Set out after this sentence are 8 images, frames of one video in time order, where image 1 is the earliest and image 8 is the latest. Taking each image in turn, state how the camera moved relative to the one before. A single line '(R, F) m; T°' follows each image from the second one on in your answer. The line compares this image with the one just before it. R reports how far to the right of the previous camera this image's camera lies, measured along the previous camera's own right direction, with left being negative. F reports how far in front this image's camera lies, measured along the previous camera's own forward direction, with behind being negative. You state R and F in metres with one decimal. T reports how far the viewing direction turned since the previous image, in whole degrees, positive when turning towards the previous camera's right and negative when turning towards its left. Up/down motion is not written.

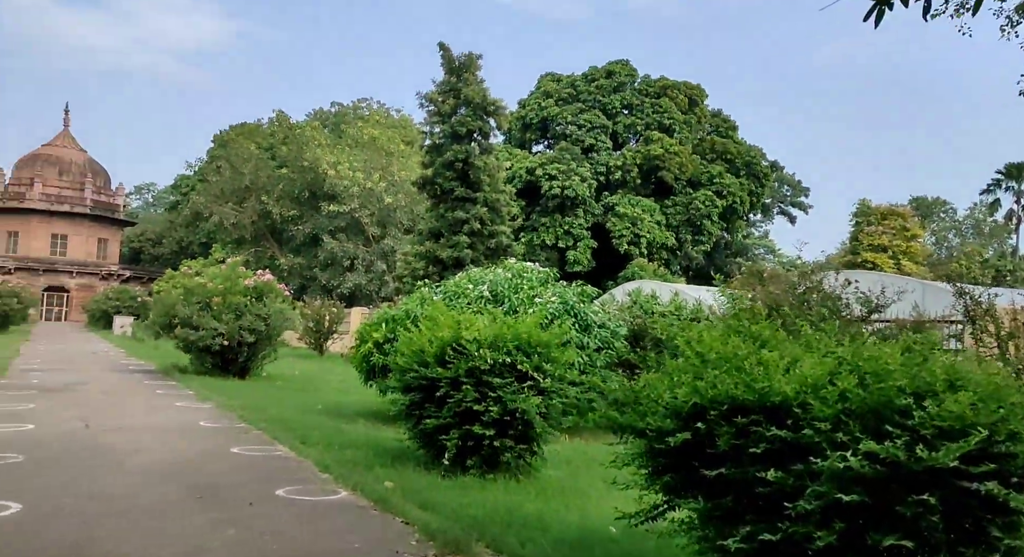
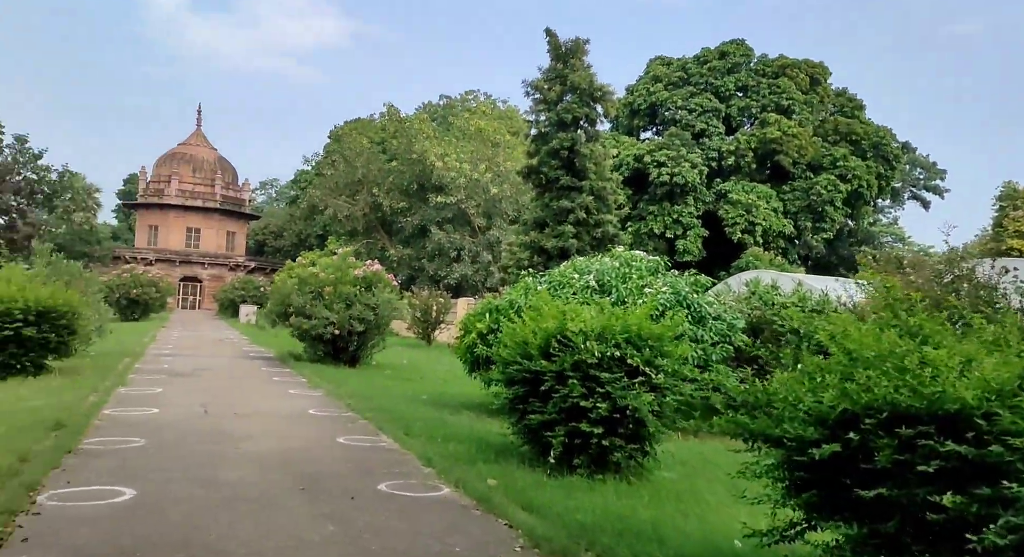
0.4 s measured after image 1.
(0.0, +0.3) m; -7°
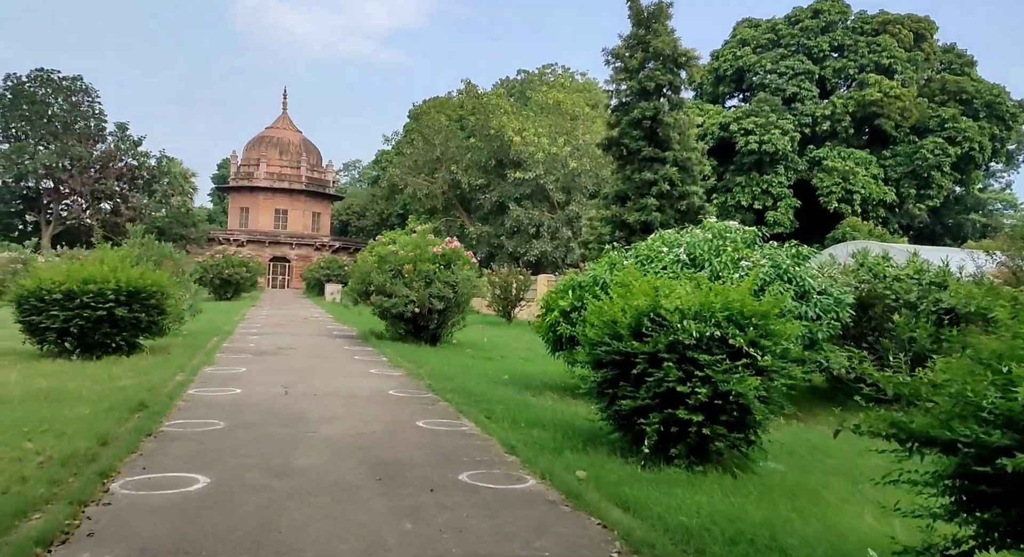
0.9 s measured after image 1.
(-0.1, +0.5) m; -5°
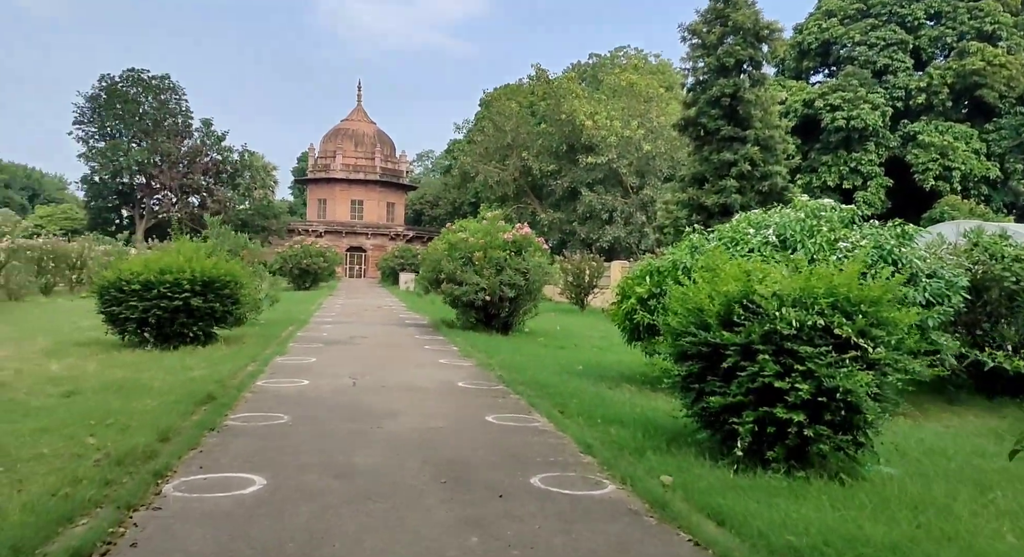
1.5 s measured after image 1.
(0.0, +0.5) m; -5°
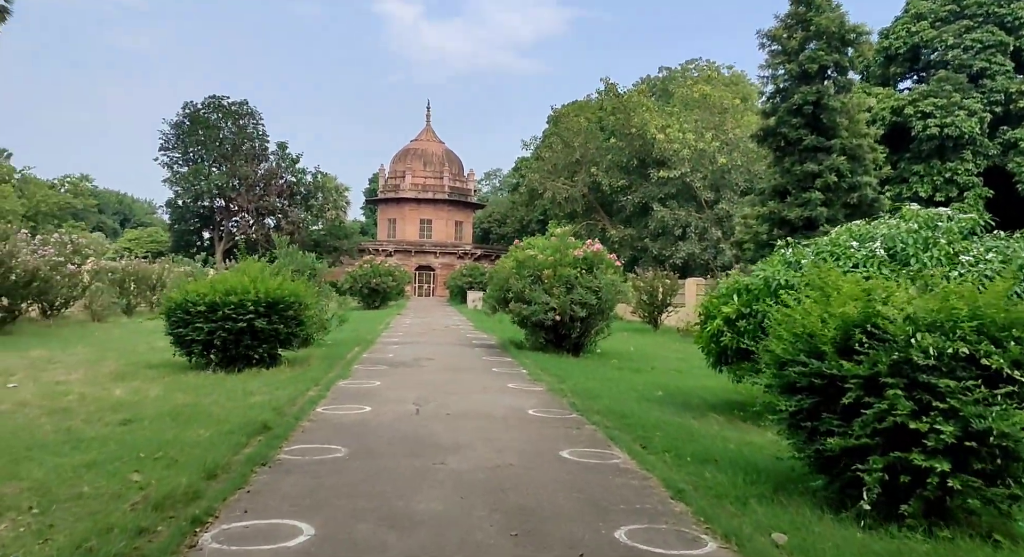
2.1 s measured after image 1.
(-0.1, +0.6) m; -4°
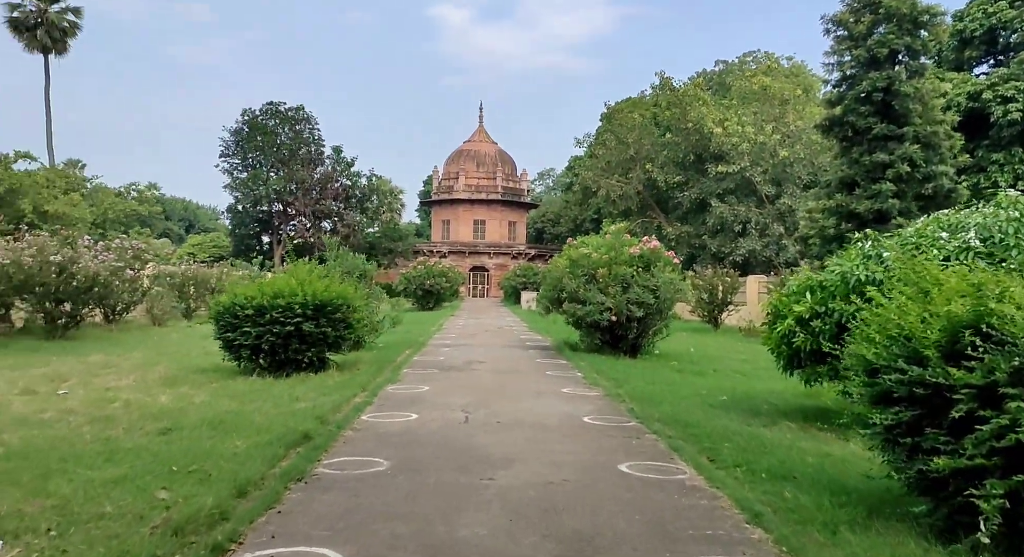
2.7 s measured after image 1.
(0.0, +0.5) m; -3°
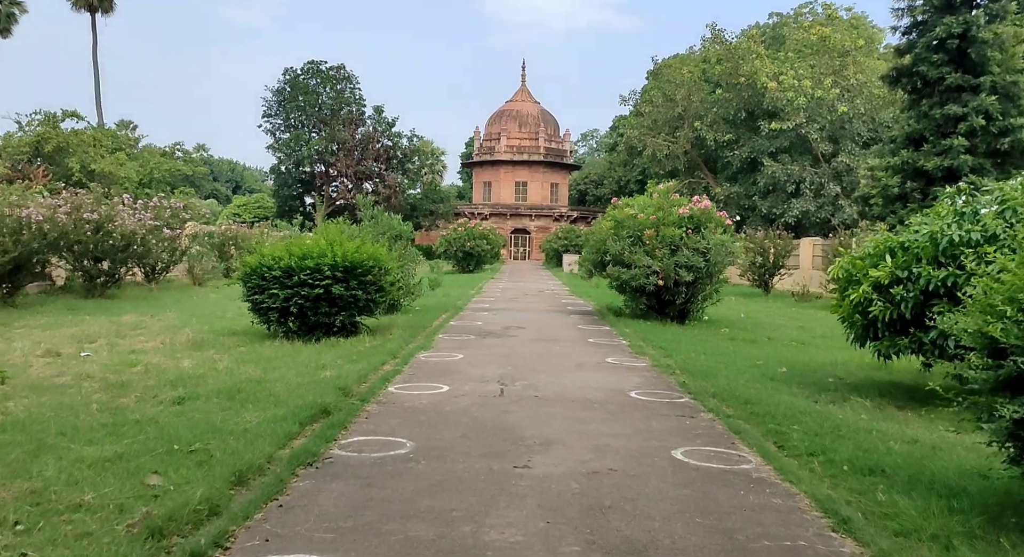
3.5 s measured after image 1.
(0.0, +0.8) m; -3°
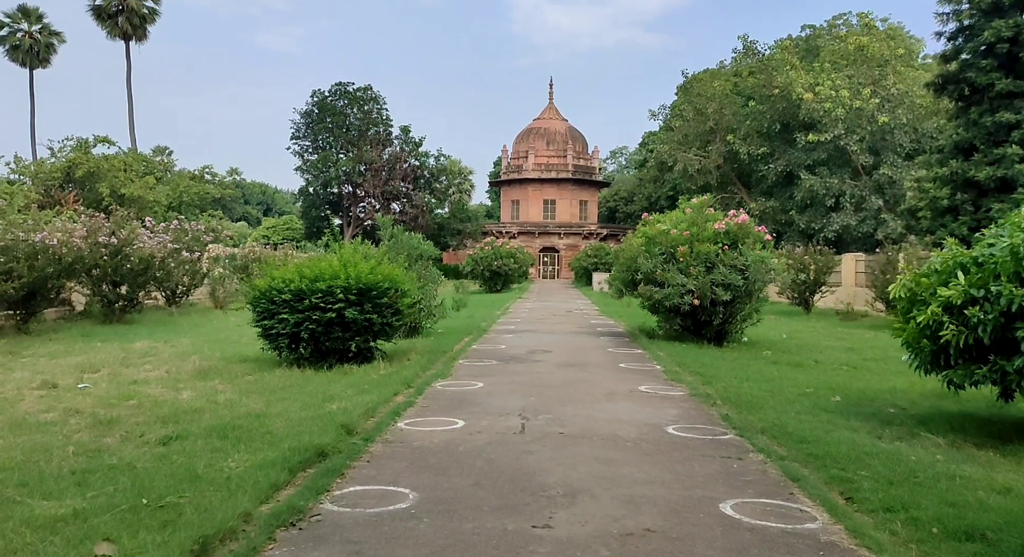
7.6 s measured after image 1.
(+0.1, +0.8) m; -2°
